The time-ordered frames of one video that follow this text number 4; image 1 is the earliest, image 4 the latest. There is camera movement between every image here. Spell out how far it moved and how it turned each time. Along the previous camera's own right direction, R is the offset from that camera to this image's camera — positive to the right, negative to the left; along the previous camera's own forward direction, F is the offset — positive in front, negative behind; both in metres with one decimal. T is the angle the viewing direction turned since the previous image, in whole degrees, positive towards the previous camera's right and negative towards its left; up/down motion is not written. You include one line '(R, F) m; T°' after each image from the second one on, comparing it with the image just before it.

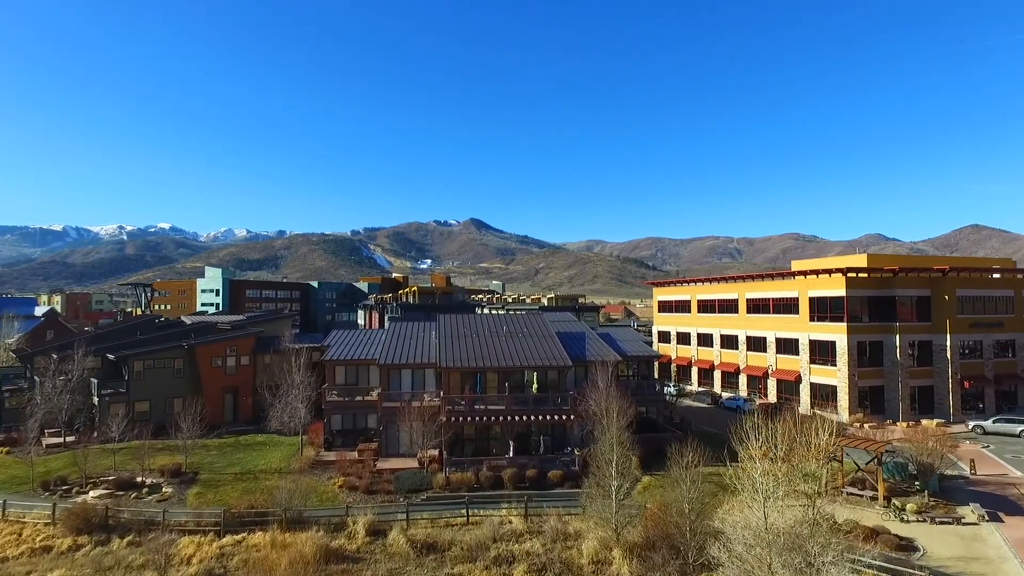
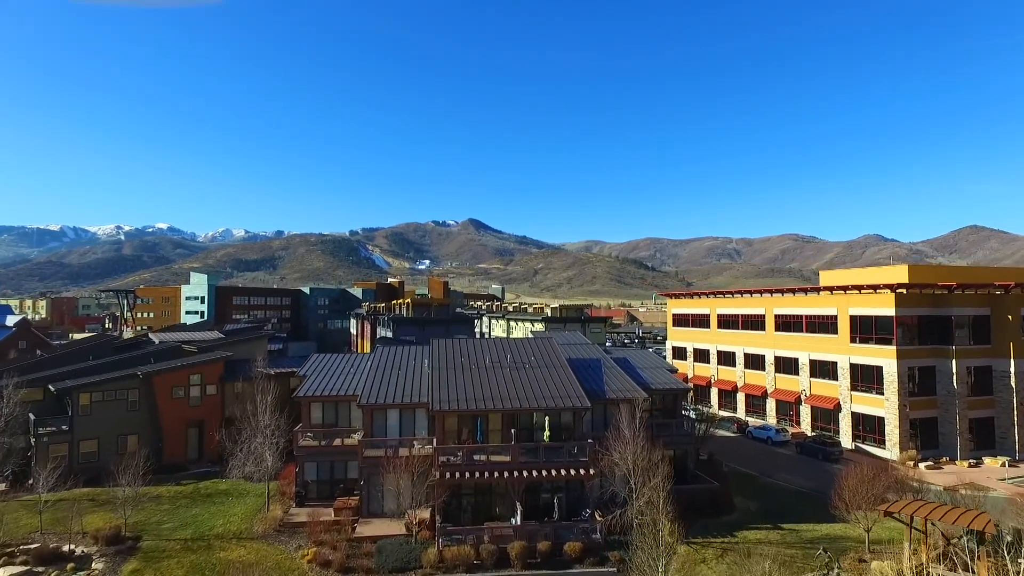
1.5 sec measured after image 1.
(-0.3, +4.2) m; 0°
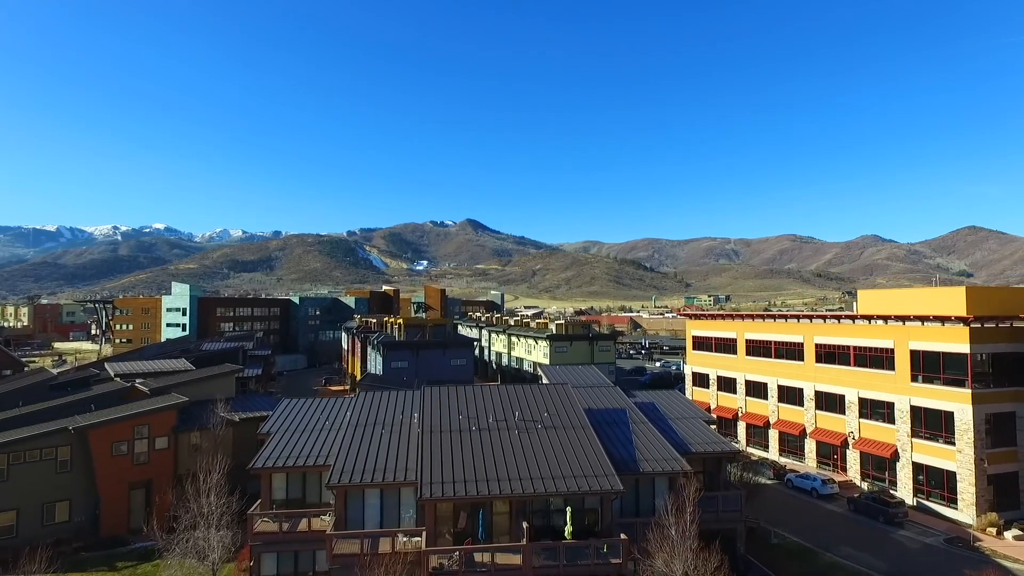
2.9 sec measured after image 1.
(-0.4, +4.7) m; 0°
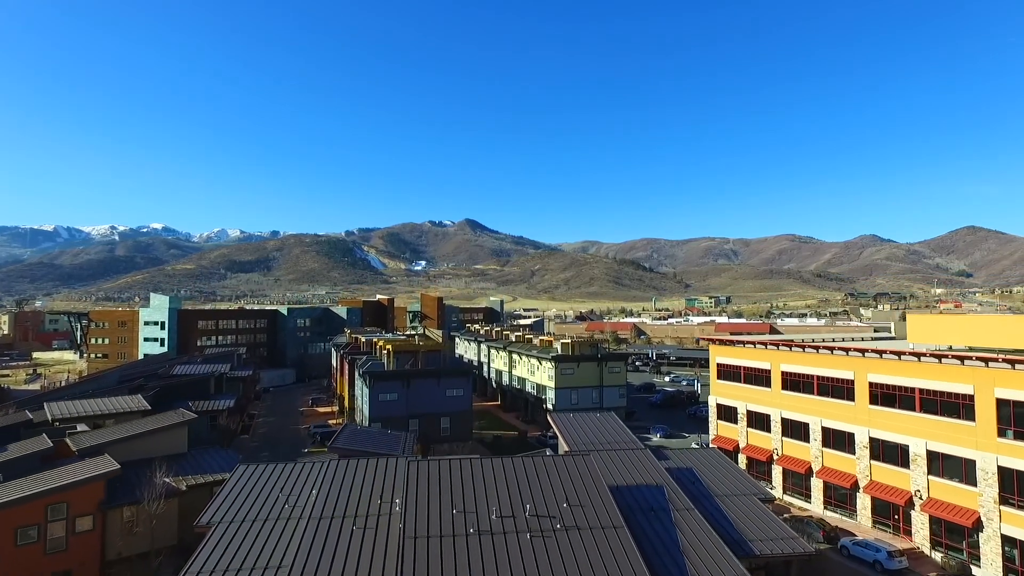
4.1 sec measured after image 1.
(-0.3, +4.8) m; 0°
